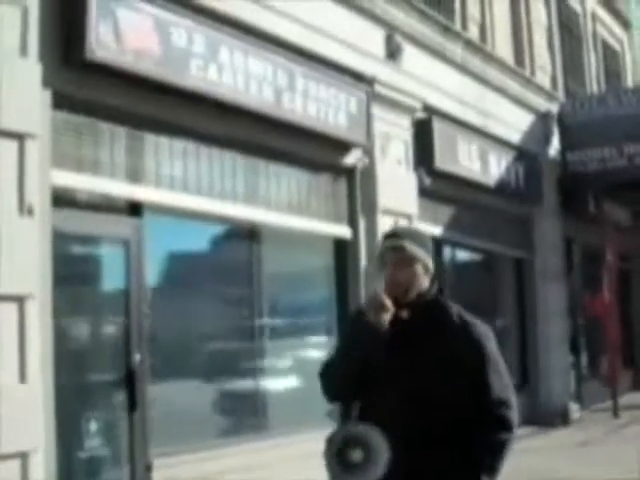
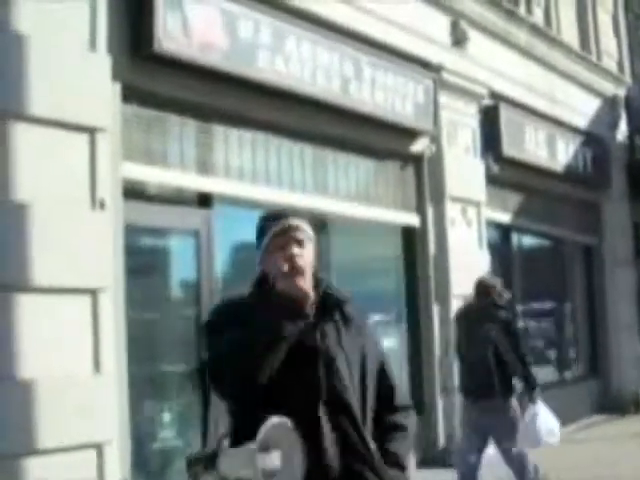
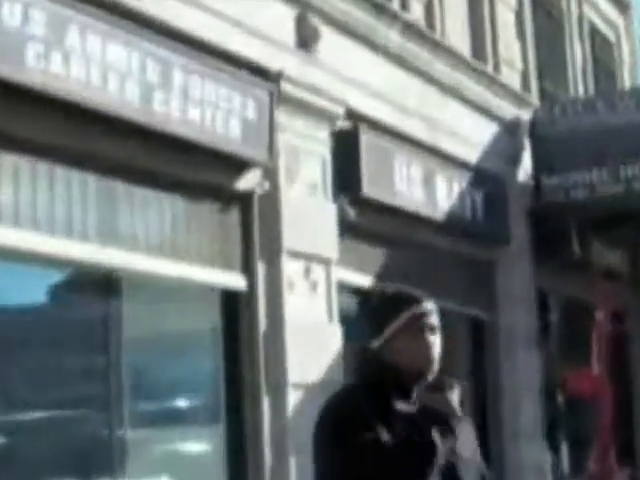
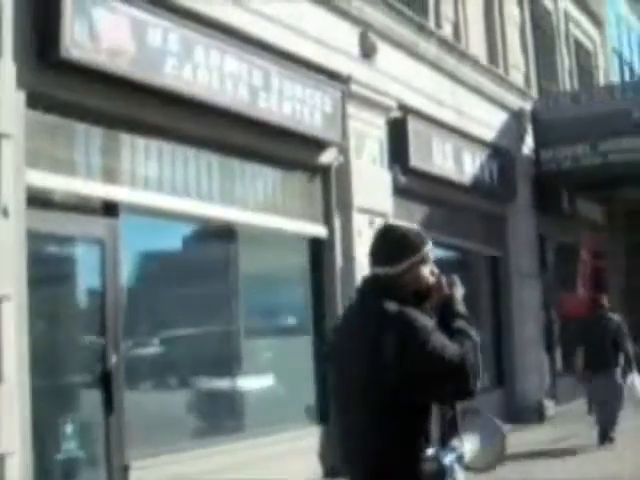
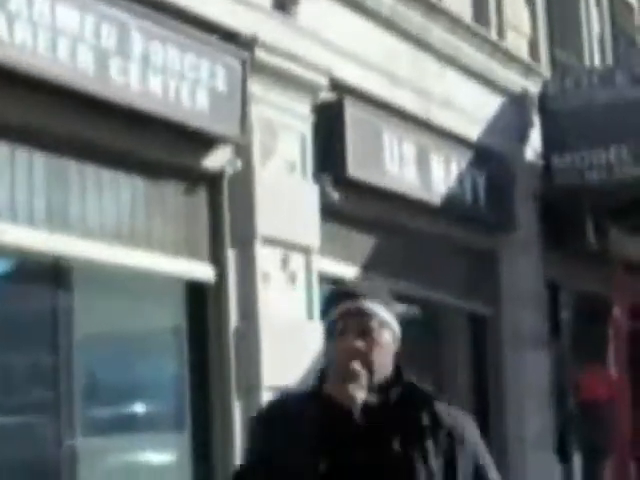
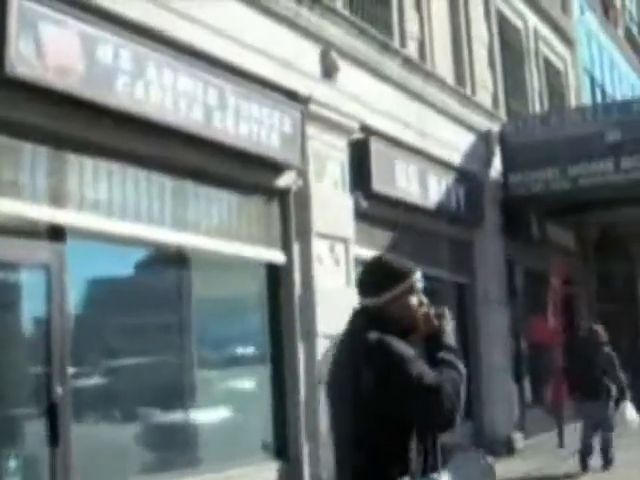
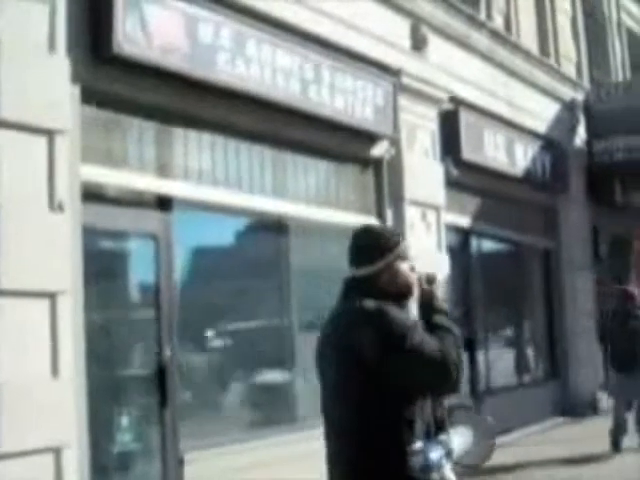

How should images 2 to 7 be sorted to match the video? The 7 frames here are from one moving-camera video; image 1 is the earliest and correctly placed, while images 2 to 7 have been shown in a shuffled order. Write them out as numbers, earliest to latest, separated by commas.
2, 7, 4, 6, 3, 5
